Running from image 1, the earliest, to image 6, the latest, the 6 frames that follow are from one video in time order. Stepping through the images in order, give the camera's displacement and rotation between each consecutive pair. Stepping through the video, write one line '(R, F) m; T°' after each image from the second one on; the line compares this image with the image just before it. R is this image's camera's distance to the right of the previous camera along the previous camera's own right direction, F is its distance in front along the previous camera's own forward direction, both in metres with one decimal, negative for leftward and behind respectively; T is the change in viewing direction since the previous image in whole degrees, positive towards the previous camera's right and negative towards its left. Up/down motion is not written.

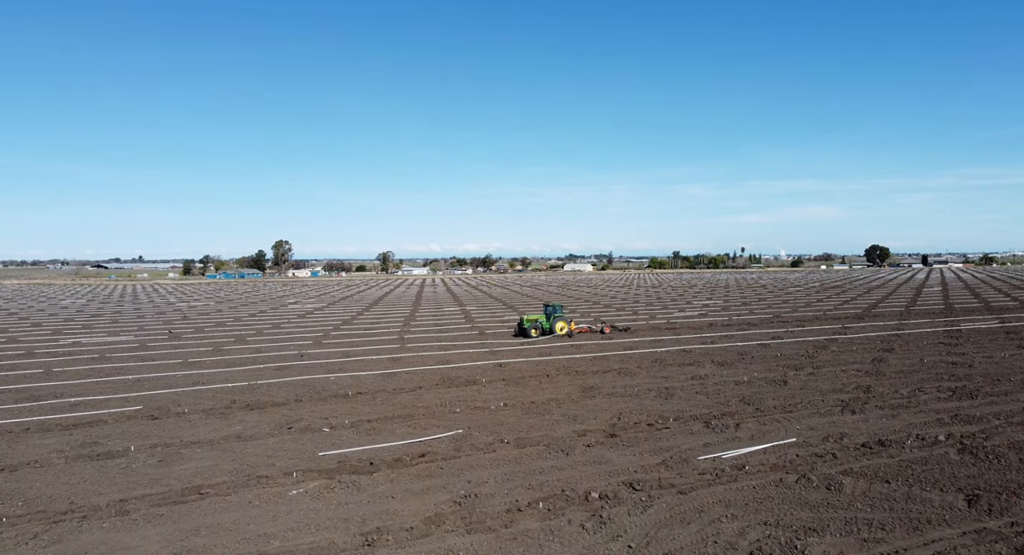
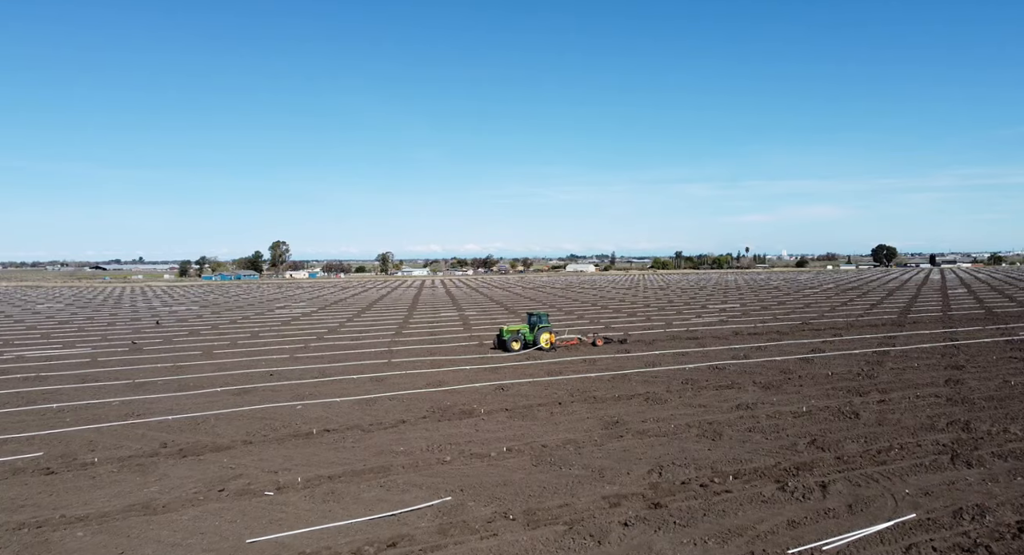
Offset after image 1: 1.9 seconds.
(-0.1, +2.7) m; 0°
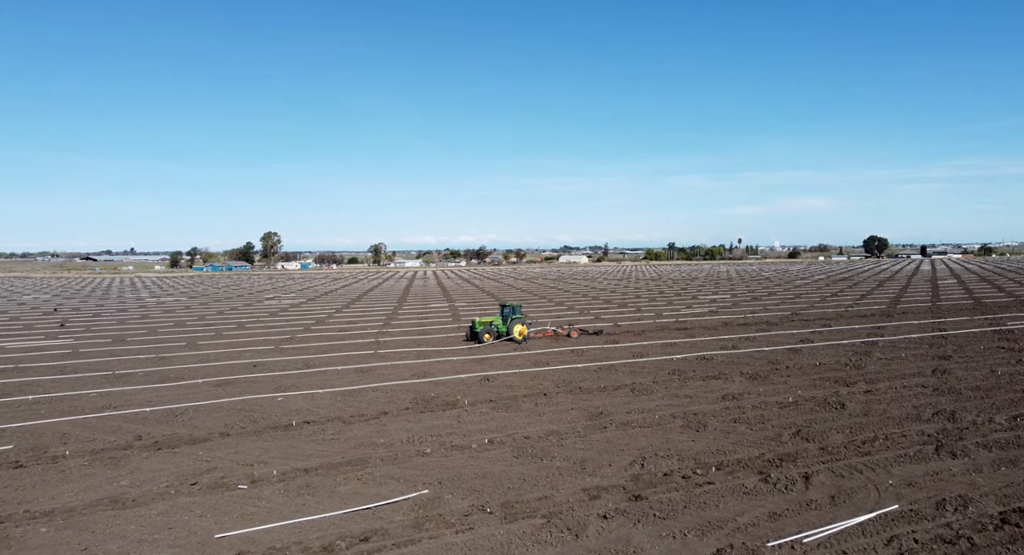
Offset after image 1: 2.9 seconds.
(+0.2, +0.2) m; +1°
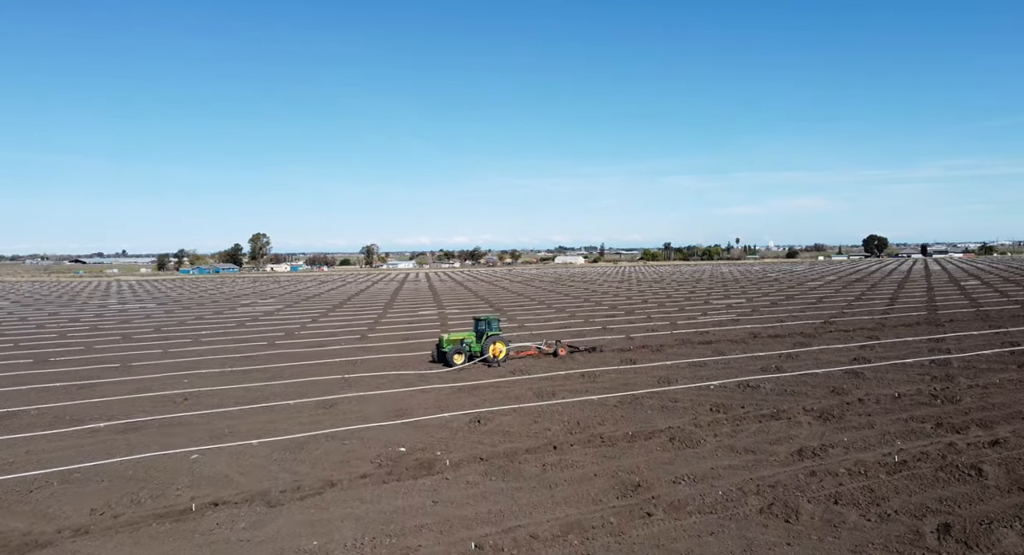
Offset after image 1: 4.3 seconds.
(0.0, +3.3) m; 0°
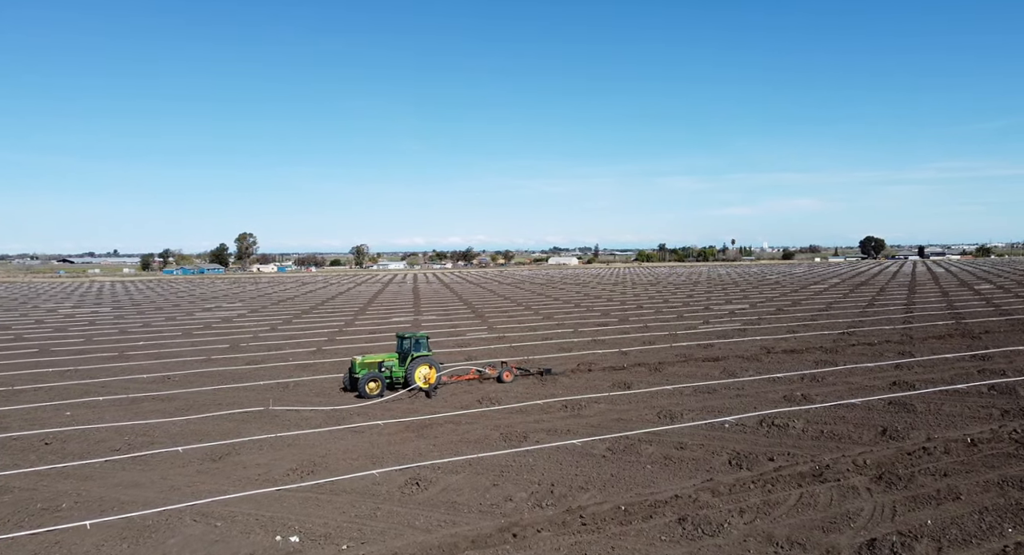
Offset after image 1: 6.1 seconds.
(+0.5, +2.9) m; 0°
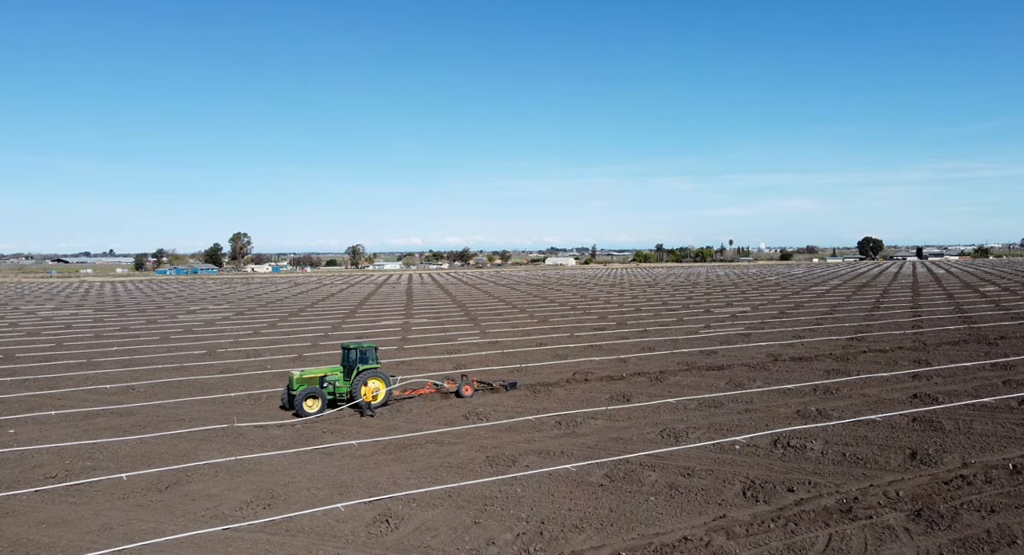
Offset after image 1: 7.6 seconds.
(+0.1, +1.1) m; 0°
